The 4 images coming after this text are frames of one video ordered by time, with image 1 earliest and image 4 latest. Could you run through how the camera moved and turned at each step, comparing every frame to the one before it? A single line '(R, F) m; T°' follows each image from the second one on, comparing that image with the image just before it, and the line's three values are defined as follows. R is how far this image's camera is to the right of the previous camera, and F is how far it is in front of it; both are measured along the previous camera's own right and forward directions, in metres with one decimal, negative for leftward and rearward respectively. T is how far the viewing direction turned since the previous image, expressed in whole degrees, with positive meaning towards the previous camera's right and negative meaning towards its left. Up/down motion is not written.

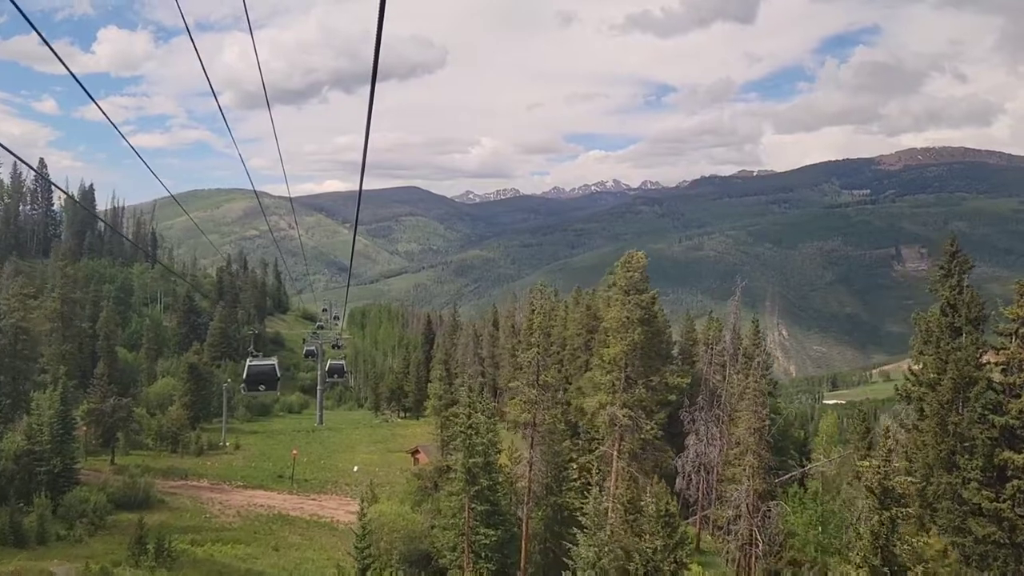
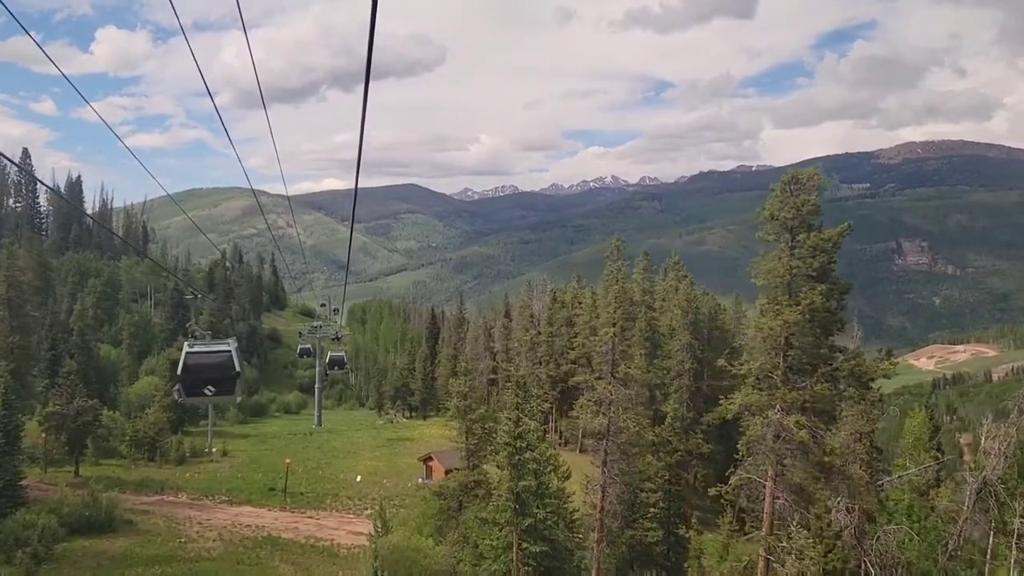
(-1.9, +7.7) m; 0°
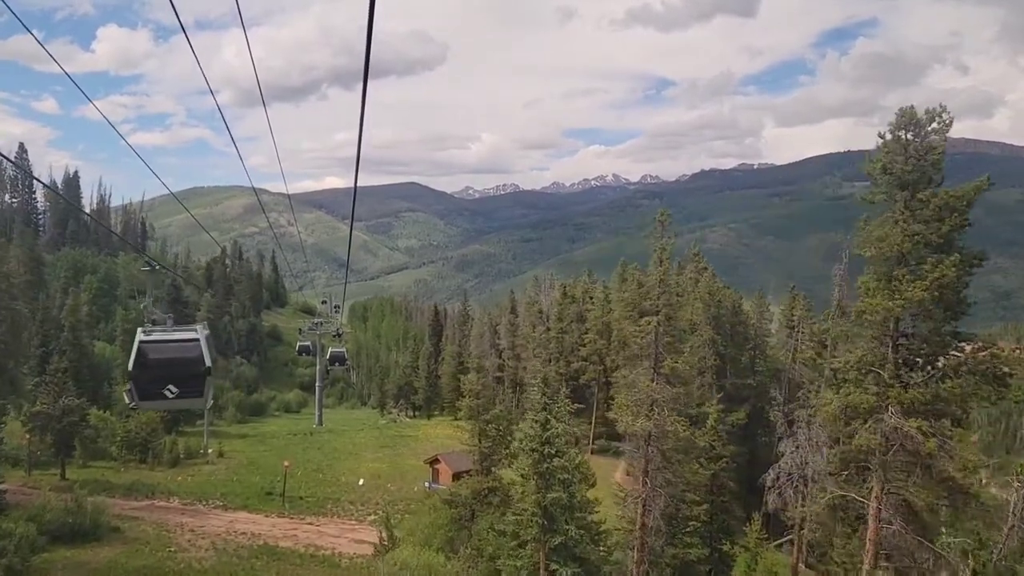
(-0.7, +2.7) m; 0°
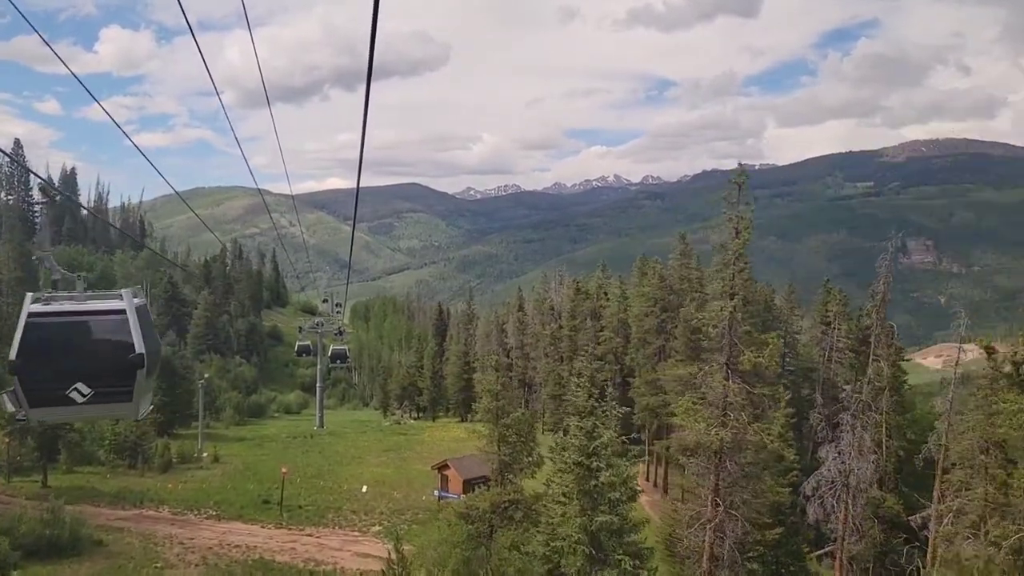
(-0.8, +3.2) m; 0°
